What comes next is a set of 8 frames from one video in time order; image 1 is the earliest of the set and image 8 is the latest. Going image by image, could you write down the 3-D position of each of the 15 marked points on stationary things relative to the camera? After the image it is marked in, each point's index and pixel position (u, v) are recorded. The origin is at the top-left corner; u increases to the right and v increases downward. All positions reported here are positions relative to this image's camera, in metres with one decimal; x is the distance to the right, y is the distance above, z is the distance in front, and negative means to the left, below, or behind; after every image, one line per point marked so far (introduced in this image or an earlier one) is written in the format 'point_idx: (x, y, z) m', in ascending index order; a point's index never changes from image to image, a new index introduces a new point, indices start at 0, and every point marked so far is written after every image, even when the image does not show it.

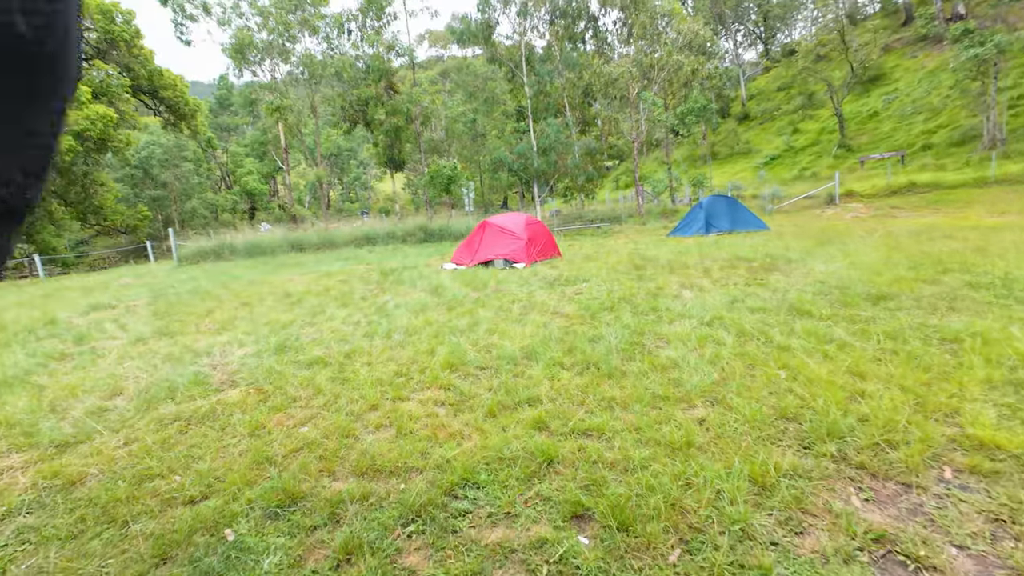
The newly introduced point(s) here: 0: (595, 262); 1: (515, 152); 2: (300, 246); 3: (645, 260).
0: (+1.7, +0.5, +8.7) m
1: (+0.1, +5.9, +18.3) m
2: (-7.9, +1.5, +15.7) m
3: (+2.7, +0.6, +8.7) m
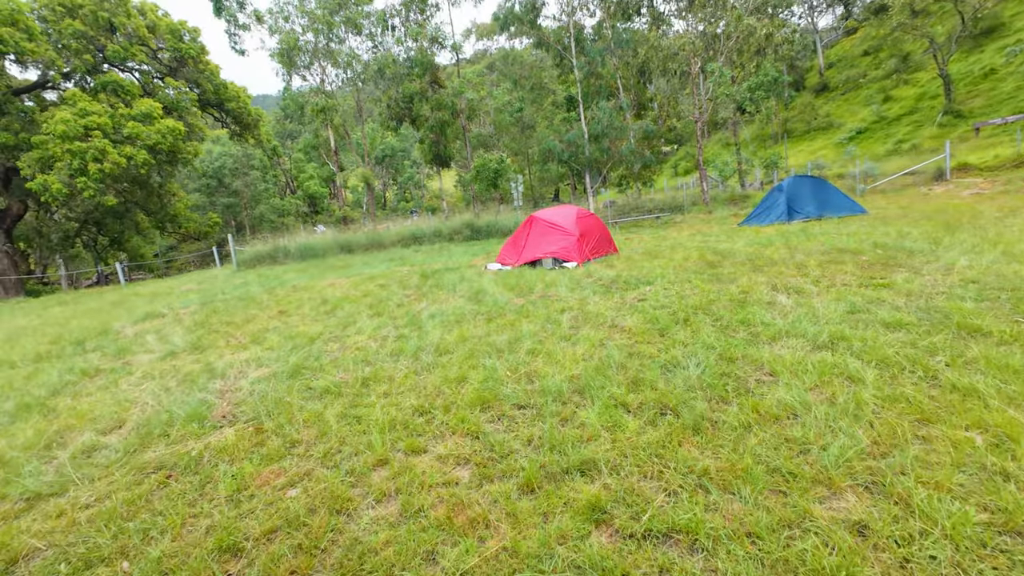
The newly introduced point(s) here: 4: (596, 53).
0: (+2.6, +0.5, +7.5) m
1: (+2.1, +6.0, +17.2) m
2: (-6.0, +1.5, +15.7) m
3: (+3.6, +0.6, +7.4) m
4: (+3.4, +9.6, +17.4) m
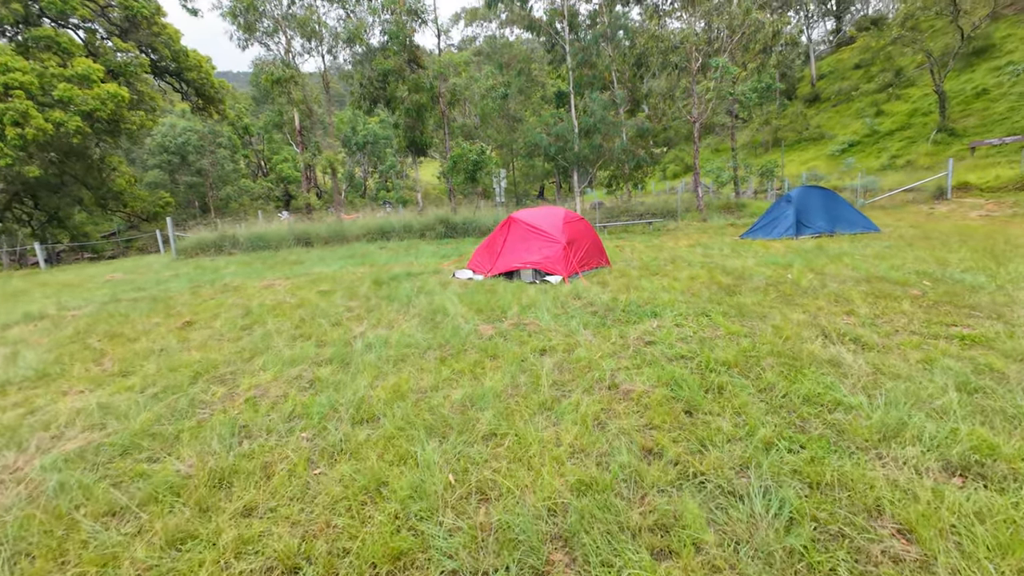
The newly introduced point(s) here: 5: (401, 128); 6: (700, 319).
0: (+2.2, +0.2, +6.3) m
1: (+1.5, +5.8, +15.8) m
2: (-6.8, +1.6, +14.0) m
3: (+3.2, +0.2, +6.2) m
4: (+3.0, +9.3, +16.0) m
5: (-4.3, +6.2, +16.5) m
6: (+1.9, -0.3, +4.2) m
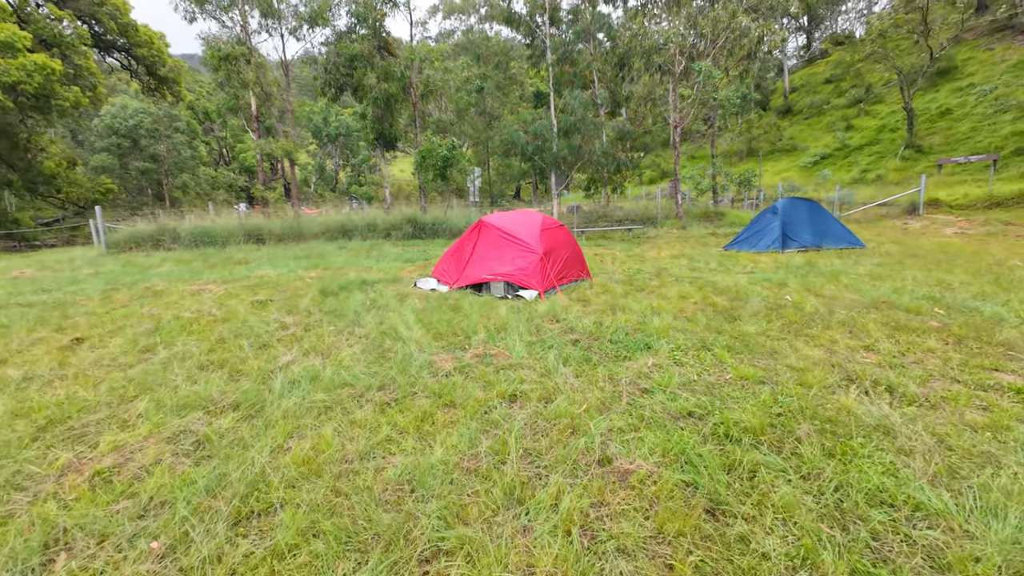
0: (+1.8, -0.1, +5.6) m
1: (+0.6, +5.6, +15.1) m
2: (-7.6, +1.6, +12.8) m
3: (+2.8, -0.1, +5.5) m
4: (+2.2, +9.1, +15.4) m
5: (-5.2, +6.2, +15.4) m
6: (+1.6, -0.6, +3.5) m
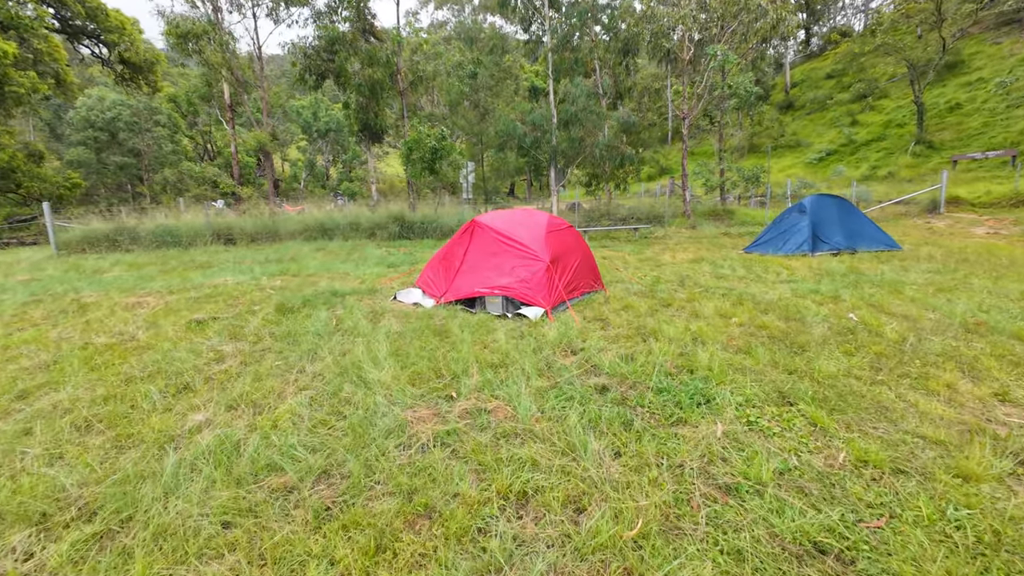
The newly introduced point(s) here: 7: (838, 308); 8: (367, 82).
0: (+1.8, -0.3, +4.5) m
1: (+0.5, +5.5, +14.0) m
2: (-7.7, +1.4, +11.6) m
3: (+2.8, -0.3, +4.5) m
4: (+2.0, +9.0, +14.3) m
5: (-5.4, +6.0, +14.2) m
6: (+1.6, -0.7, +2.5) m
7: (+3.6, -0.2, +4.6) m
8: (-4.7, +6.6, +13.7) m
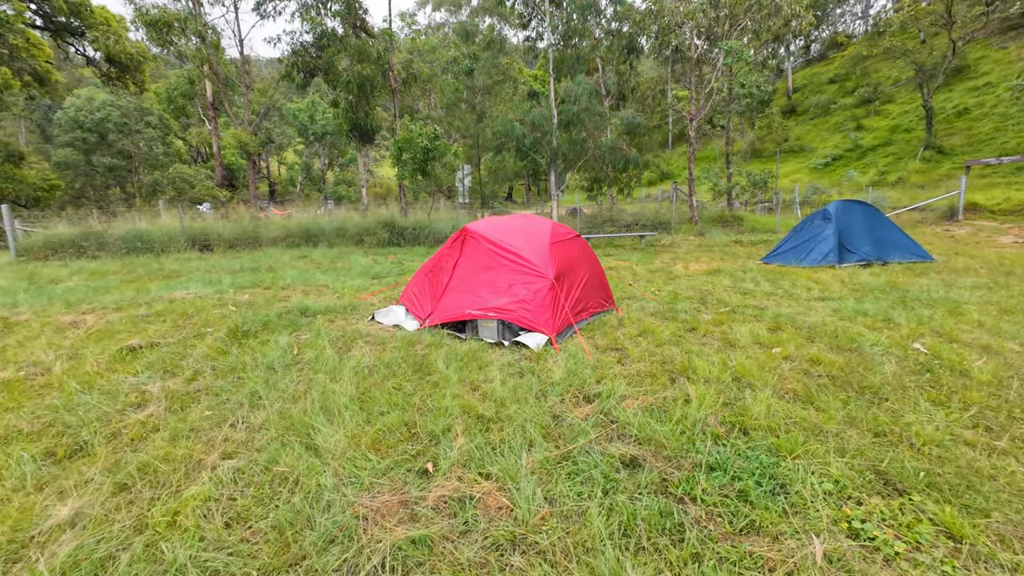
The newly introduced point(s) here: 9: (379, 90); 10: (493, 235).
0: (+1.7, -0.5, +3.8) m
1: (+0.4, +5.2, +13.3) m
2: (-7.8, +1.2, +10.8) m
3: (+2.7, -0.5, +3.8) m
4: (+2.0, +8.7, +13.6) m
5: (-5.4, +5.8, +13.5) m
6: (+1.6, -0.9, +1.7) m
7: (+3.6, -0.4, +3.9) m
8: (-4.7, +6.3, +12.9) m
9: (-4.2, +6.3, +13.5) m
10: (-0.2, +0.5, +4.3) m
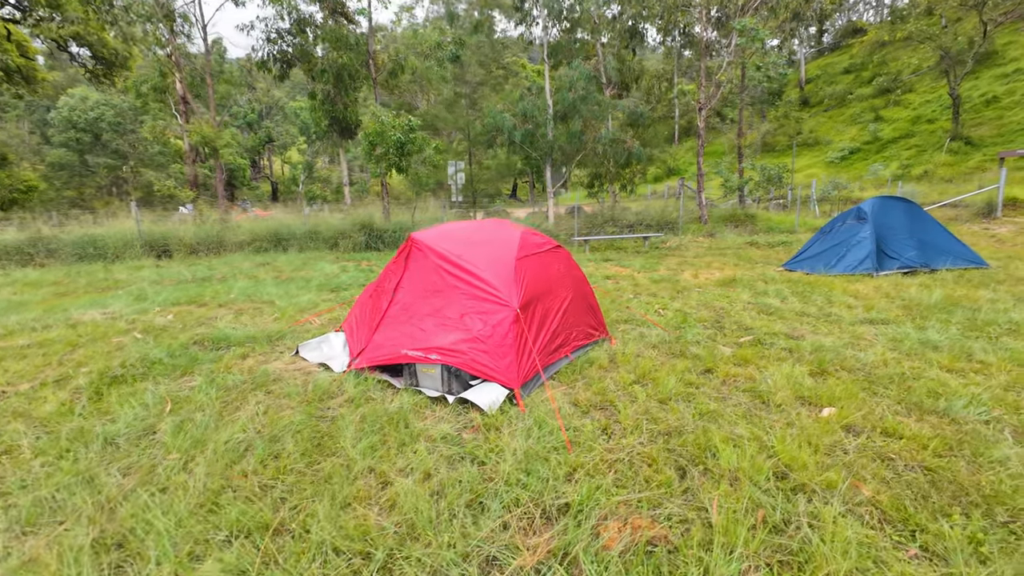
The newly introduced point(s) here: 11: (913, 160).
0: (+1.4, -0.7, +2.7) m
1: (+0.2, +5.0, +12.2) m
2: (-8.0, +1.0, +9.9) m
3: (+2.4, -0.7, +2.7) m
4: (+1.7, +8.5, +12.5) m
5: (-5.6, +5.6, +12.5) m
6: (+1.2, -1.2, +0.7) m
7: (+3.2, -0.7, +2.8) m
8: (-5.0, +6.1, +11.9) m
9: (-4.5, +6.1, +12.5) m
10: (-0.5, +0.3, +3.2) m
11: (+18.7, +6.0, +19.8) m
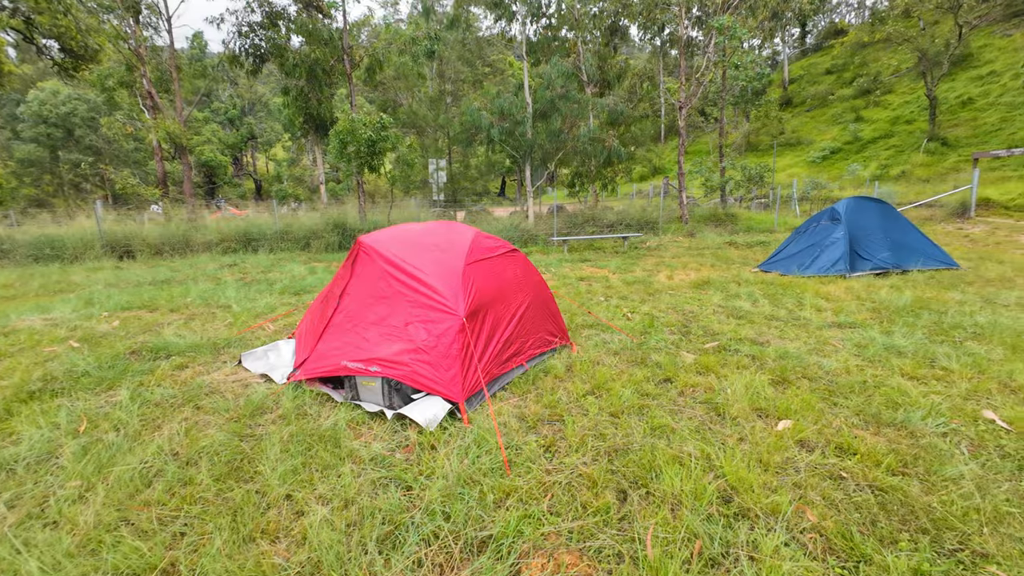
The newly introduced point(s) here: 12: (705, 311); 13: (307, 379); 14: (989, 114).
0: (+1.0, -0.7, +2.6) m
1: (-0.4, +5.0, +12.0) m
2: (-8.5, +0.9, +9.5) m
3: (+2.0, -0.7, +2.6) m
4: (+1.1, +8.5, +12.3) m
5: (-6.2, +5.5, +12.2) m
6: (+0.9, -1.2, +0.5) m
7: (+2.9, -0.7, +2.7) m
8: (-5.5, +6.1, +11.6) m
9: (-5.1, +6.1, +12.2) m
10: (-0.9, +0.3, +3.0) m
11: (+17.9, +6.0, +20.0) m
12: (+2.2, -0.2, +4.8) m
13: (-1.5, -0.6, +3.0) m
14: (+22.3, +8.1, +19.8) m
